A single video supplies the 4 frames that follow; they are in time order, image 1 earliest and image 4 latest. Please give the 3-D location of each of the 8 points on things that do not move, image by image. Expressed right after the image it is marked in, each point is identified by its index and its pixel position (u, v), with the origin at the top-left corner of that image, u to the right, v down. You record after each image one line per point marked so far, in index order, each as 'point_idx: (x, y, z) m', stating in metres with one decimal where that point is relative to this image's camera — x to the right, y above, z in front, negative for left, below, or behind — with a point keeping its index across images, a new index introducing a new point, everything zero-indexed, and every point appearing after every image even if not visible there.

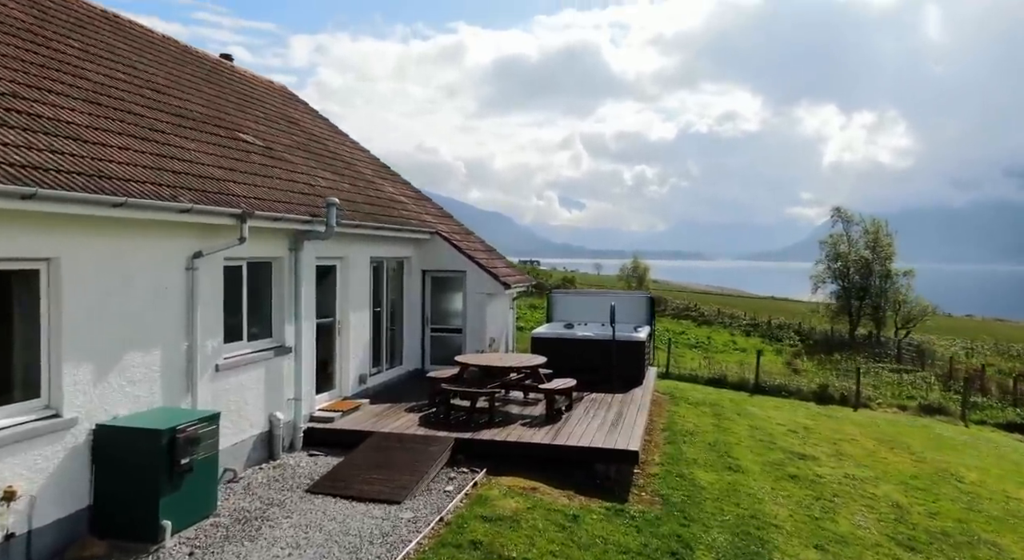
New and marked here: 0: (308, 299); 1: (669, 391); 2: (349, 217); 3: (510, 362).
0: (-2.5, -0.2, +9.2) m
1: (+3.3, -2.3, +15.5) m
2: (-2.2, +0.9, +10.0) m
3: (0.0, -1.1, +10.2) m
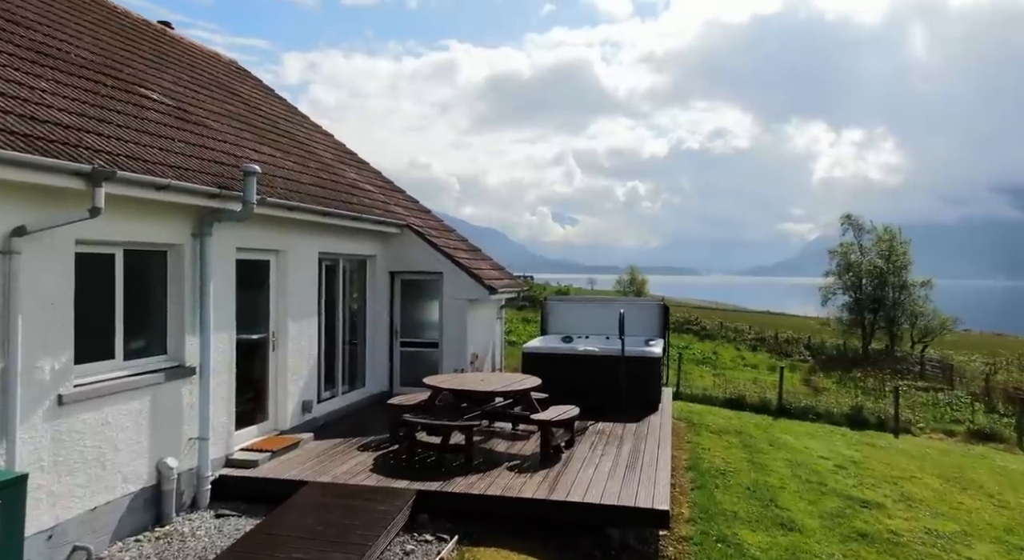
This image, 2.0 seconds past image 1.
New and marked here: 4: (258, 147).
0: (-2.7, -0.2, +6.9) m
1: (+3.1, -2.4, +13.2) m
2: (-2.3, +0.9, +7.7) m
3: (-0.2, -1.1, +7.9) m
4: (-3.0, +1.6, +8.8) m
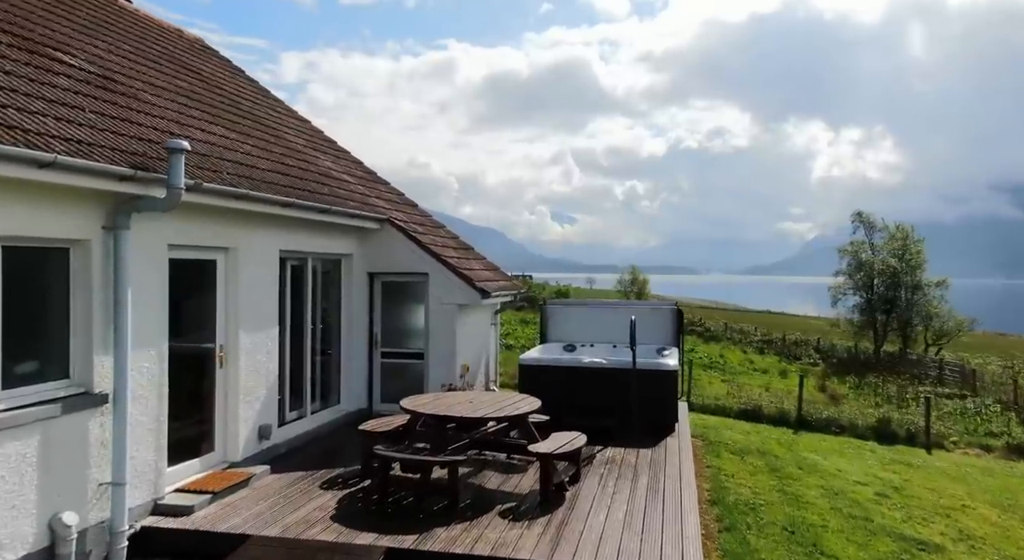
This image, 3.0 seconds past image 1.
0: (-2.7, -0.3, +5.6) m
1: (+3.0, -2.4, +11.9) m
2: (-2.4, +0.8, +6.4) m
3: (-0.2, -1.1, +6.6) m
4: (-3.1, +1.5, +7.5) m
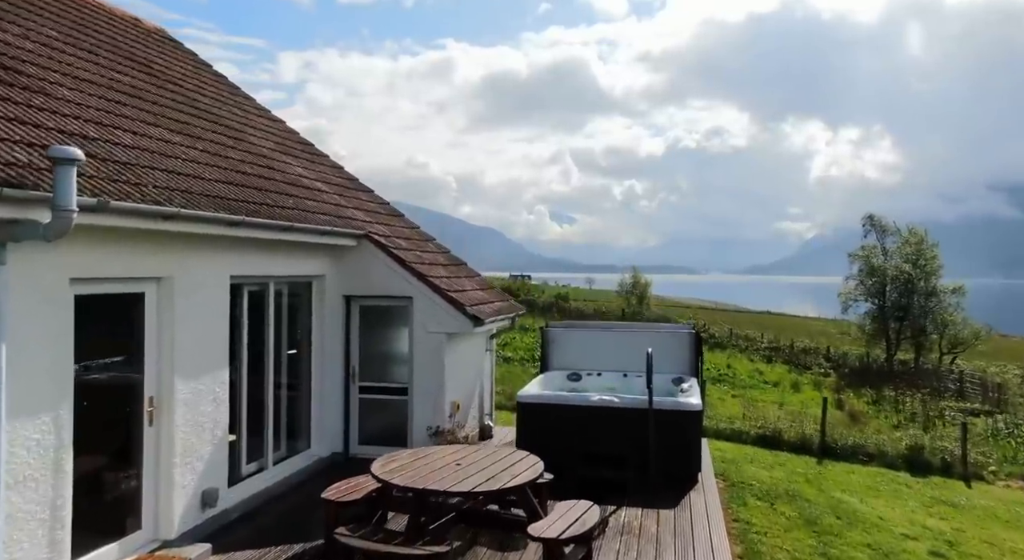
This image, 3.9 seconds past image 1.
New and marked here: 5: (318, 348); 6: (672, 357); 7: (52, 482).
0: (-2.8, -0.5, +4.3) m
1: (+3.0, -2.7, +10.6) m
2: (-2.4, +0.6, +5.2) m
3: (-0.3, -1.4, +5.3) m
4: (-3.1, +1.3, +6.2) m
5: (-2.1, -0.8, +8.3) m
6: (+2.1, -1.0, +9.8) m
7: (-2.8, -1.2, +4.5) m
